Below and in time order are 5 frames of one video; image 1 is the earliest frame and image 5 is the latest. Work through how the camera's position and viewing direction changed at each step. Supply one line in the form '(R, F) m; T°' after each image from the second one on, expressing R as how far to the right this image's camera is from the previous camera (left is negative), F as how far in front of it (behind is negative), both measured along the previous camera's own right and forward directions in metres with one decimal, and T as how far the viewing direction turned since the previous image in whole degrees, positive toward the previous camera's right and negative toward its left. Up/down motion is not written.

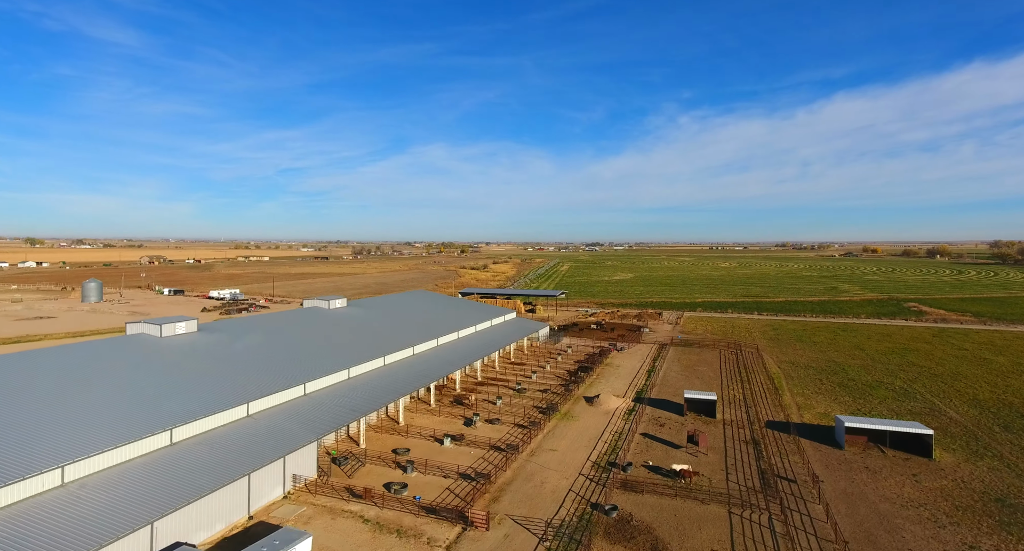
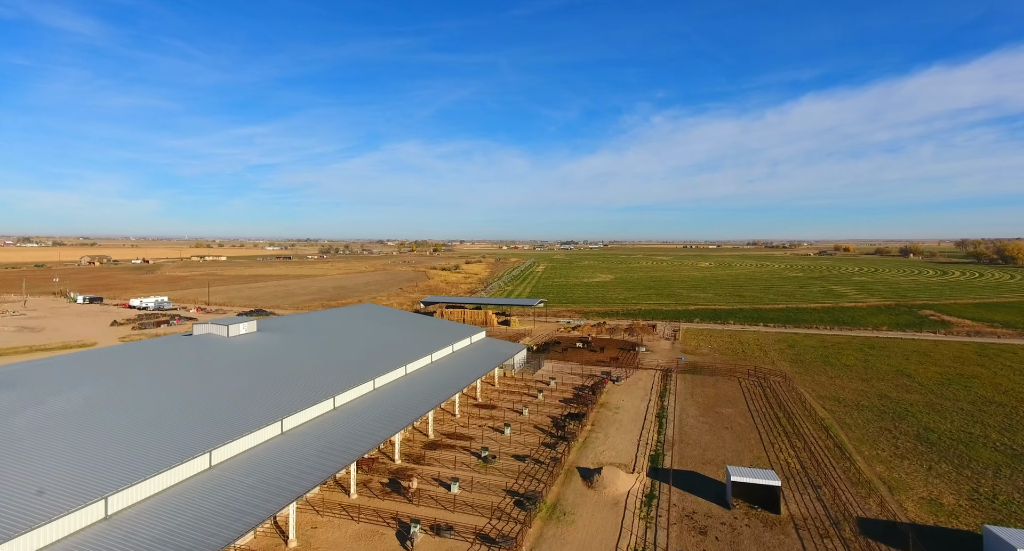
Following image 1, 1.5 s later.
(+0.5, +8.6) m; +3°
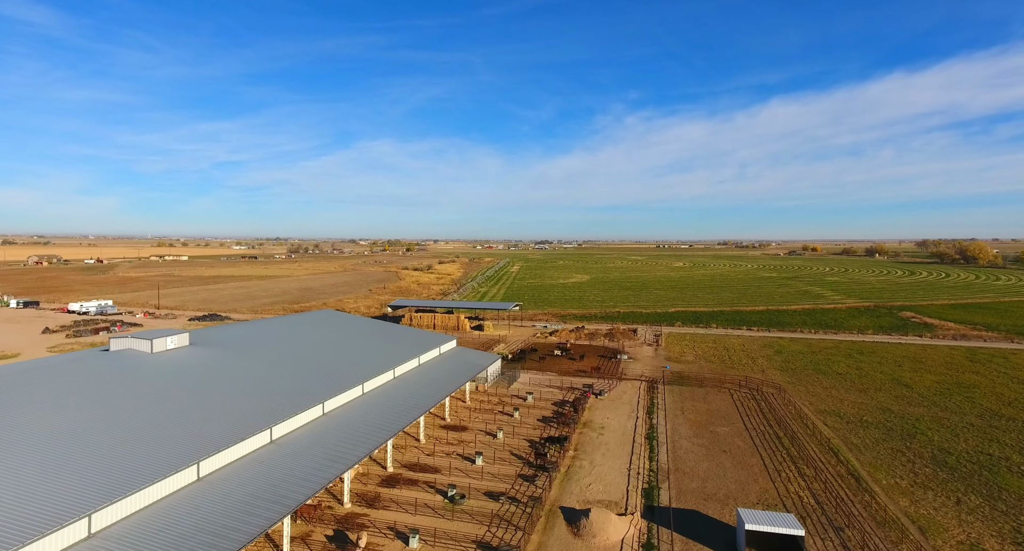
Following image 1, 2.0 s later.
(+0.1, +3.0) m; +3°
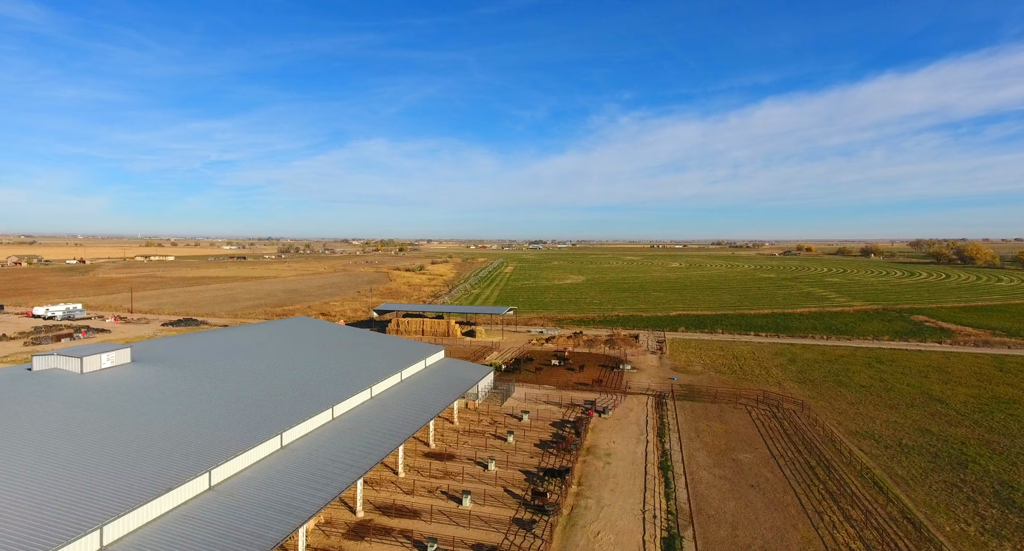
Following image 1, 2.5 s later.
(0.0, +3.1) m; +1°
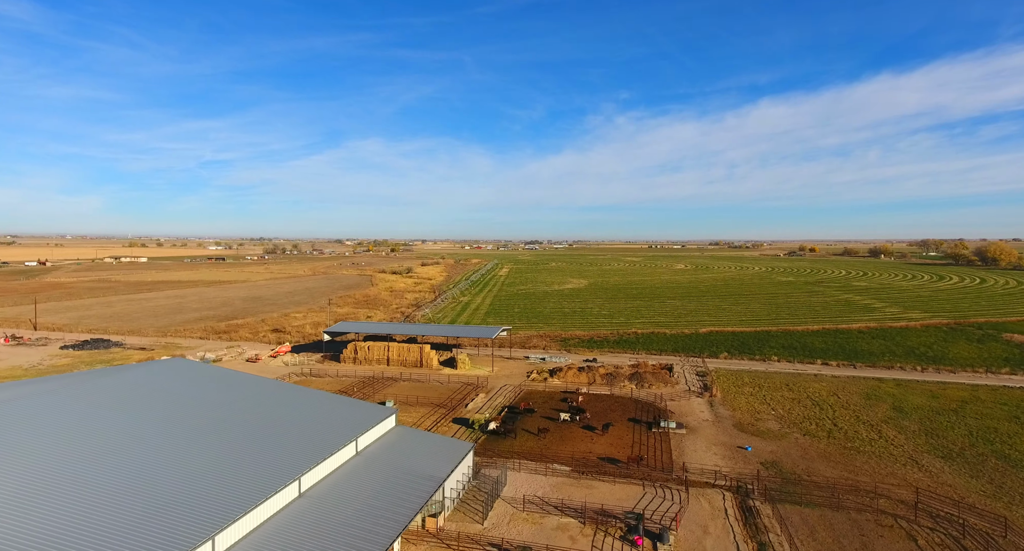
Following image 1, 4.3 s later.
(+0.2, +11.3) m; 0°
